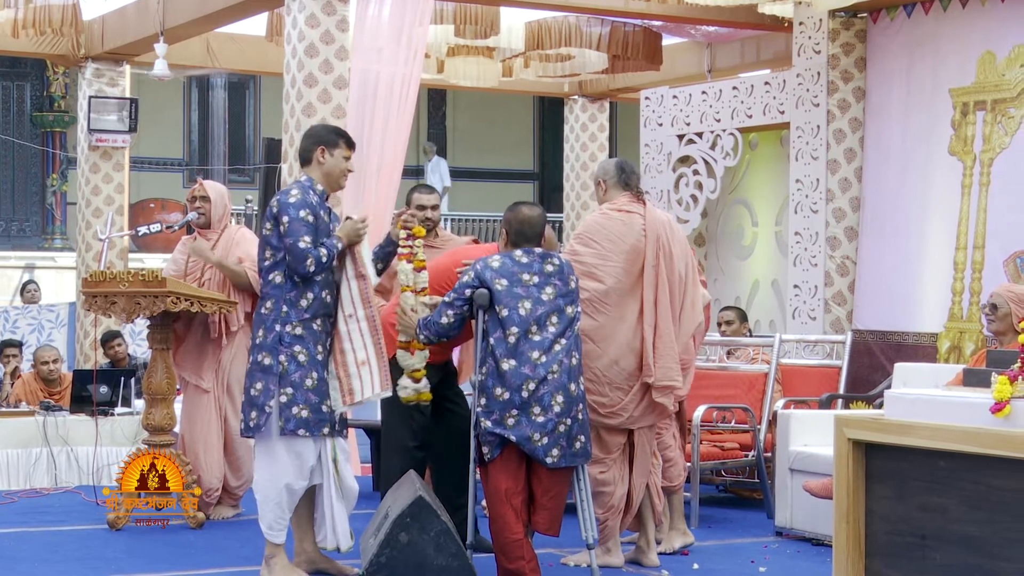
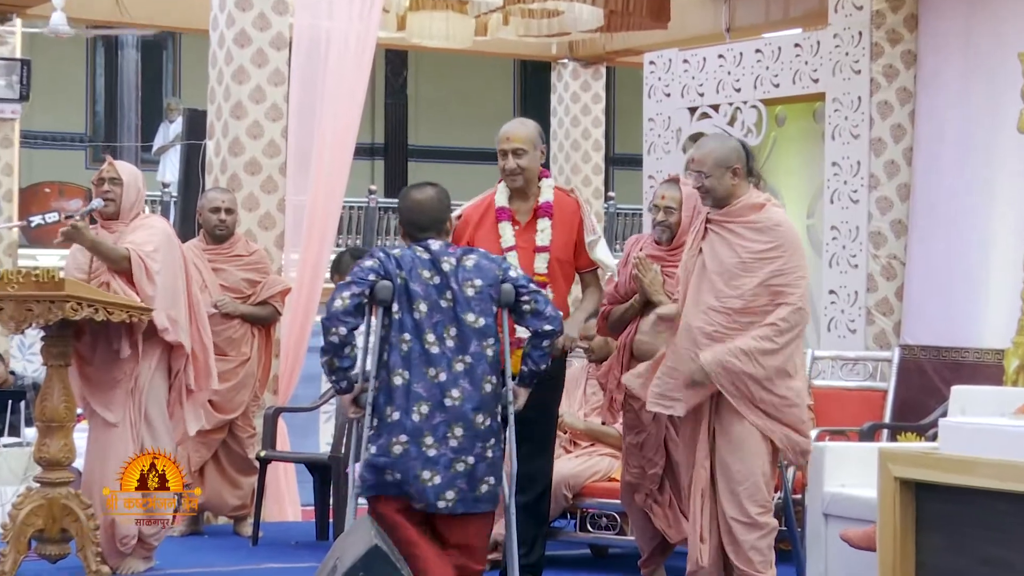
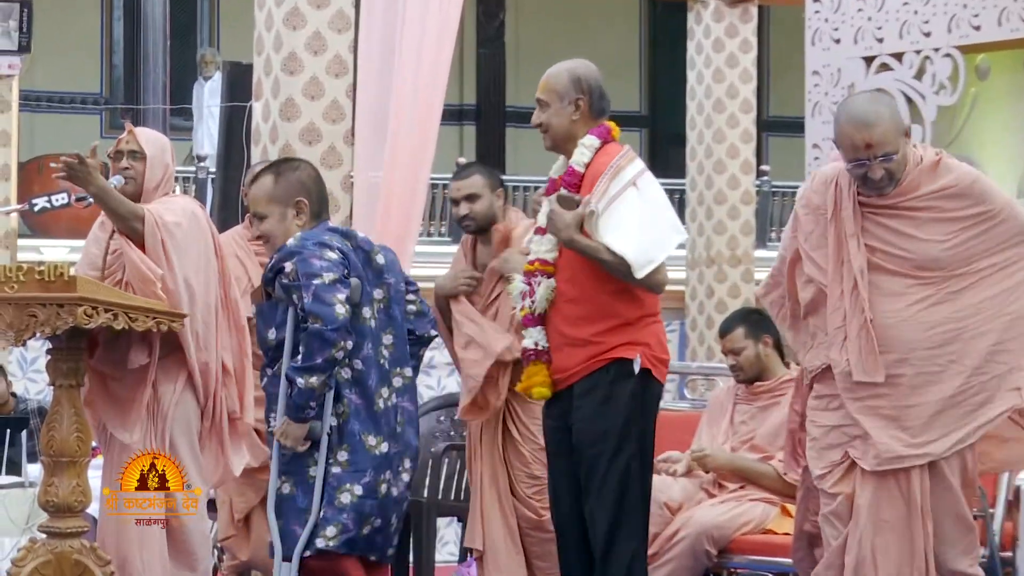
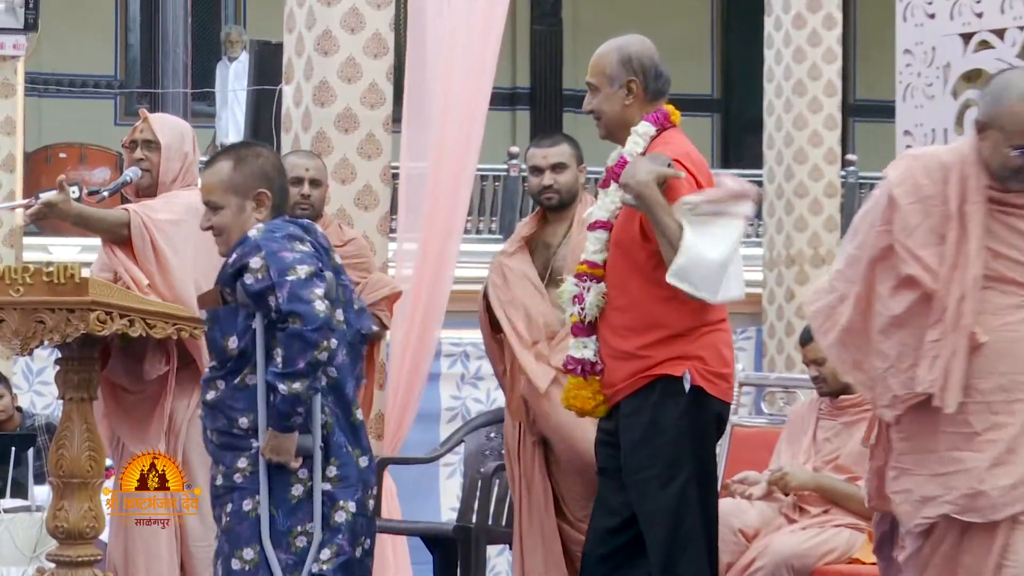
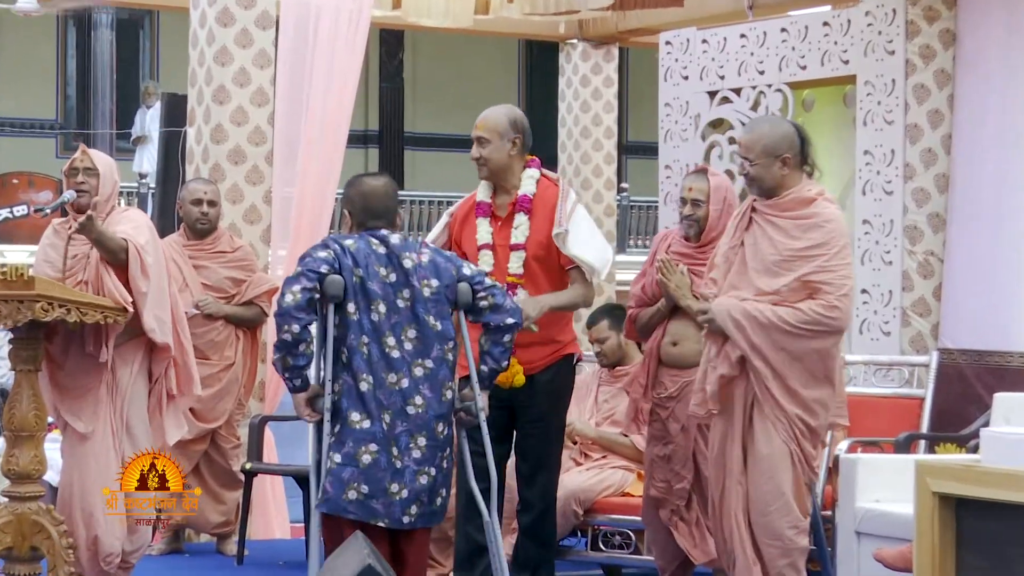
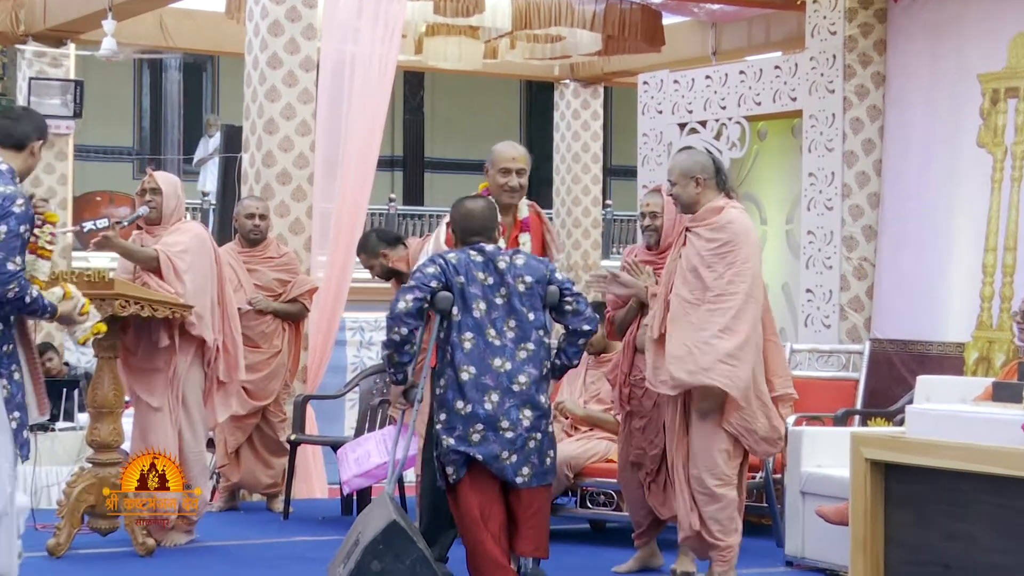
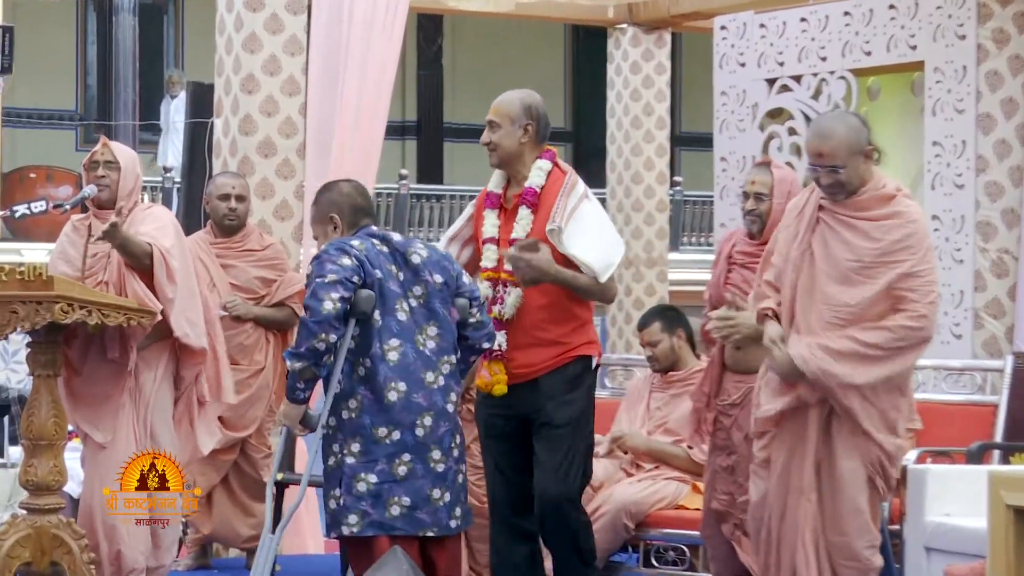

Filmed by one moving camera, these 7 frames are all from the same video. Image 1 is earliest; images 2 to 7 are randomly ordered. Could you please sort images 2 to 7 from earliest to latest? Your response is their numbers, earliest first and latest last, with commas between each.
6, 2, 5, 7, 3, 4
